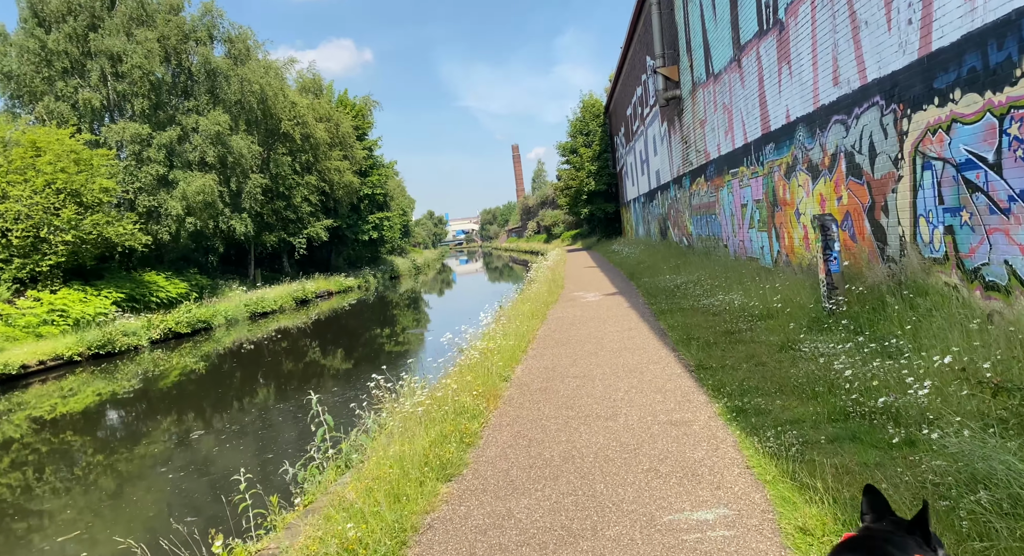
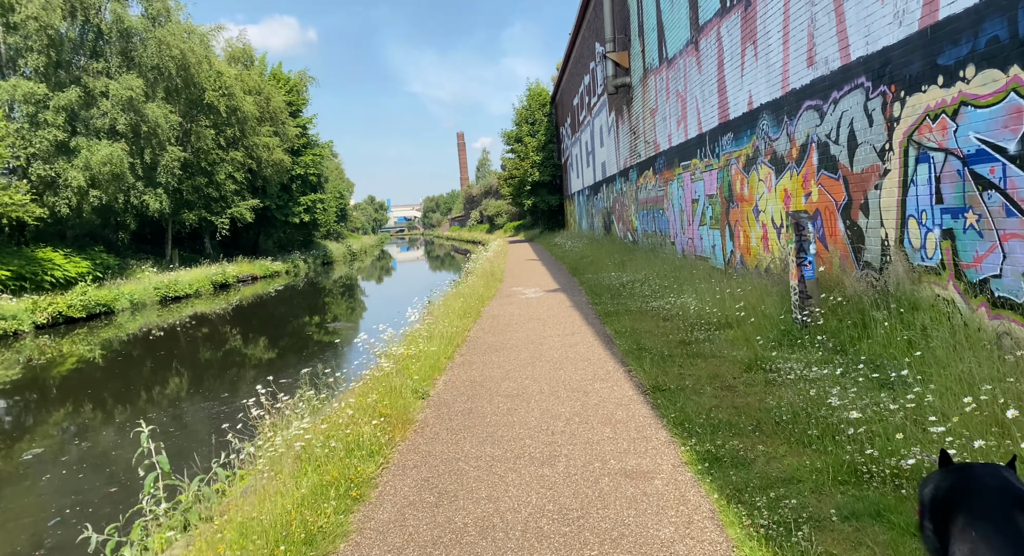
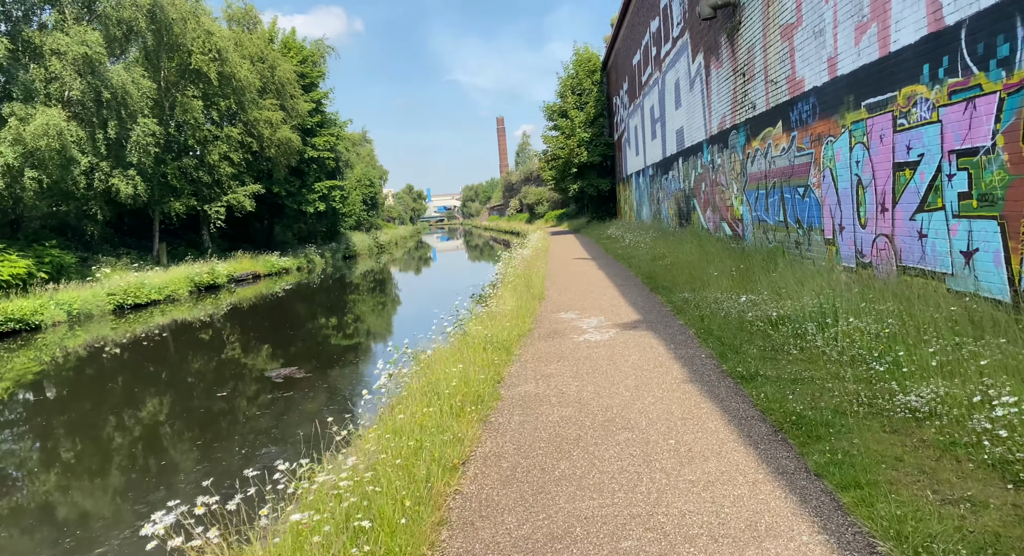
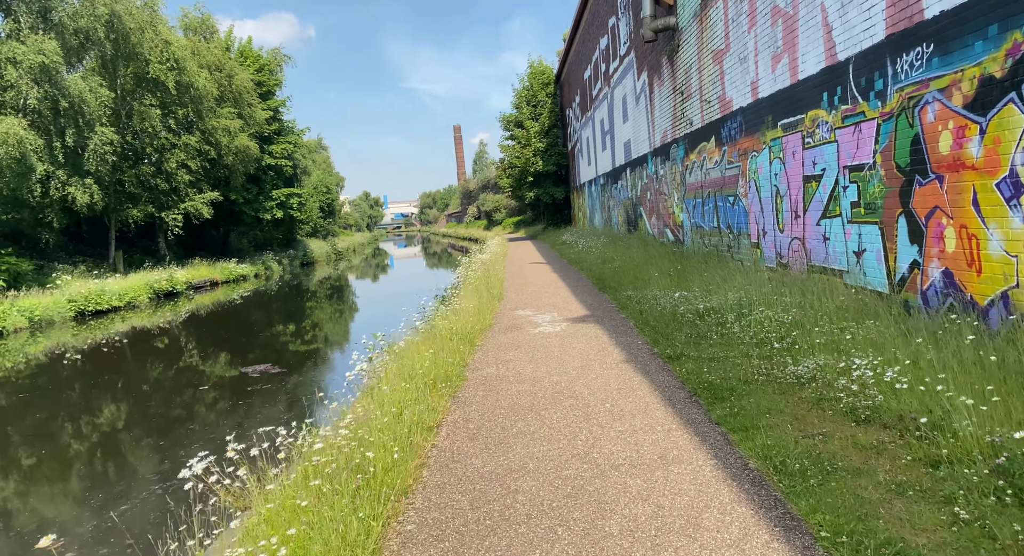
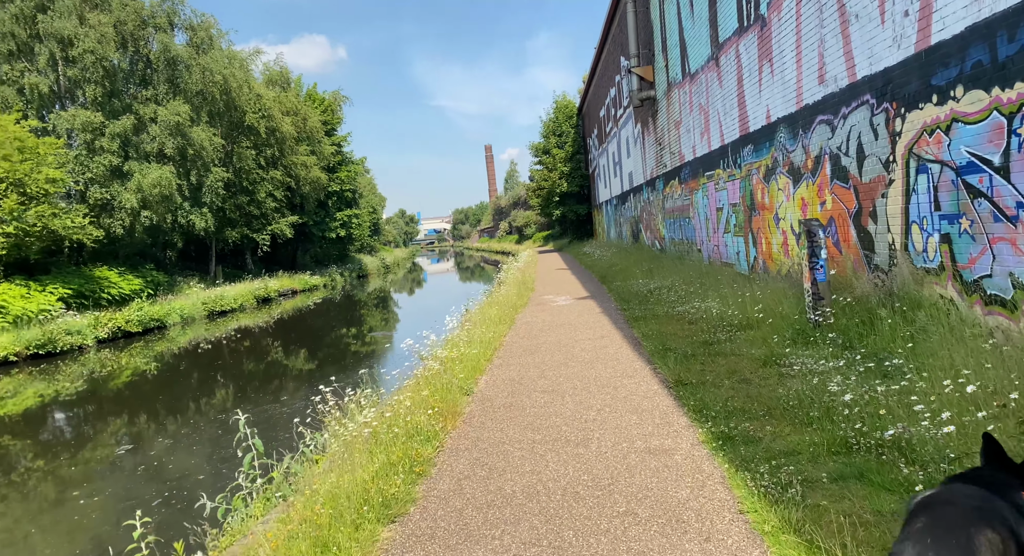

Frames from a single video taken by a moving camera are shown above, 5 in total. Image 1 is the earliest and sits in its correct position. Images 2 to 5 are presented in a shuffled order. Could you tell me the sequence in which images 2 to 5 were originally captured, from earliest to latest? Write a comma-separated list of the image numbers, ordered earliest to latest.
5, 2, 4, 3
